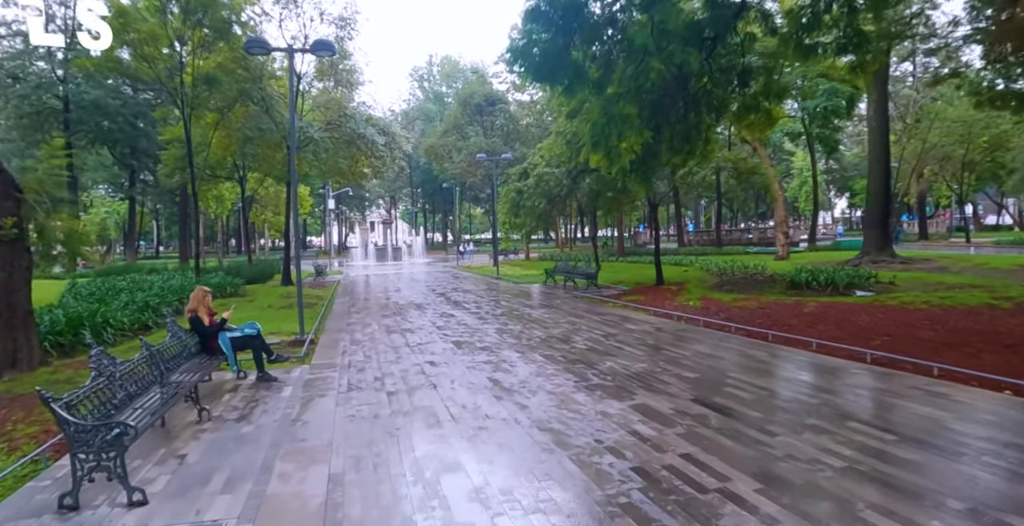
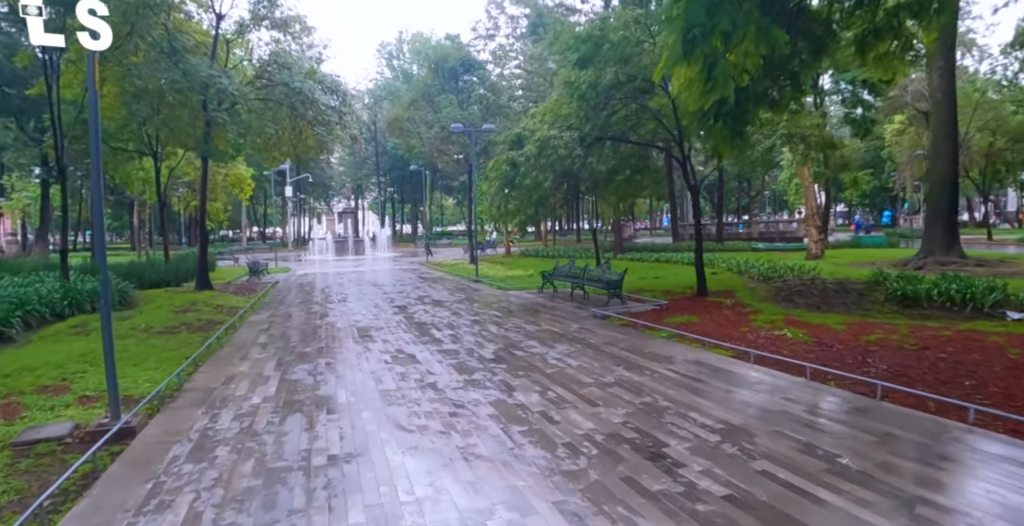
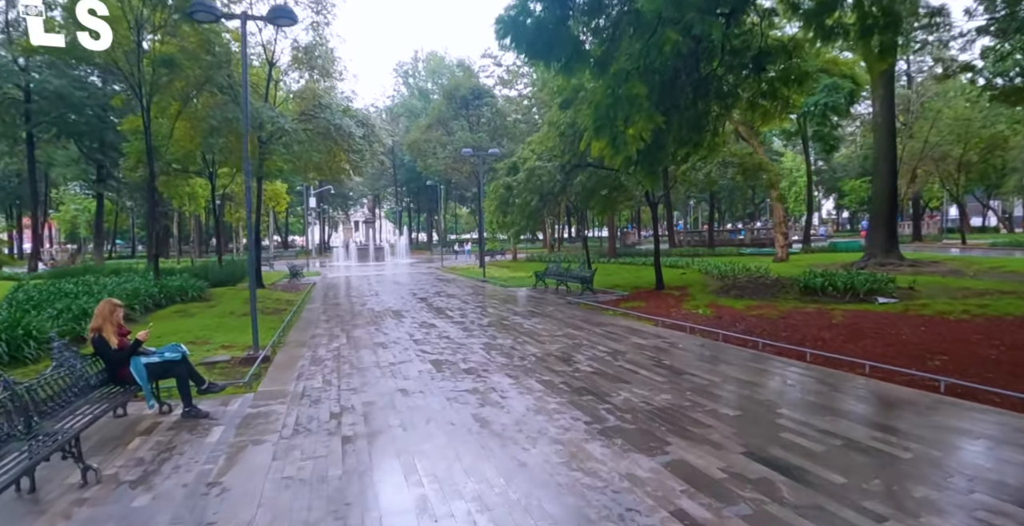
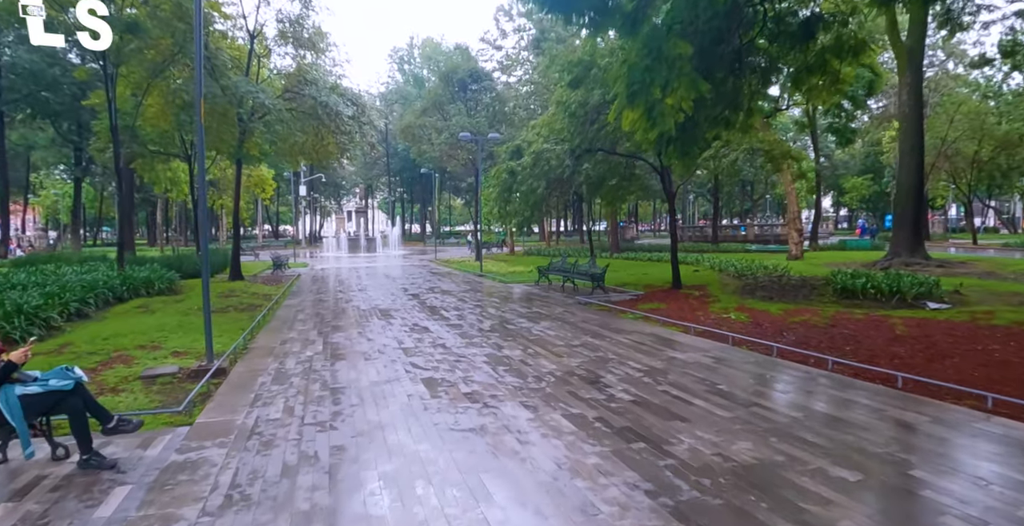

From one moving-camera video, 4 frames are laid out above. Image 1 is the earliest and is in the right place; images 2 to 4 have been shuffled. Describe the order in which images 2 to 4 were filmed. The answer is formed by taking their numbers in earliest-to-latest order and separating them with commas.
3, 4, 2
